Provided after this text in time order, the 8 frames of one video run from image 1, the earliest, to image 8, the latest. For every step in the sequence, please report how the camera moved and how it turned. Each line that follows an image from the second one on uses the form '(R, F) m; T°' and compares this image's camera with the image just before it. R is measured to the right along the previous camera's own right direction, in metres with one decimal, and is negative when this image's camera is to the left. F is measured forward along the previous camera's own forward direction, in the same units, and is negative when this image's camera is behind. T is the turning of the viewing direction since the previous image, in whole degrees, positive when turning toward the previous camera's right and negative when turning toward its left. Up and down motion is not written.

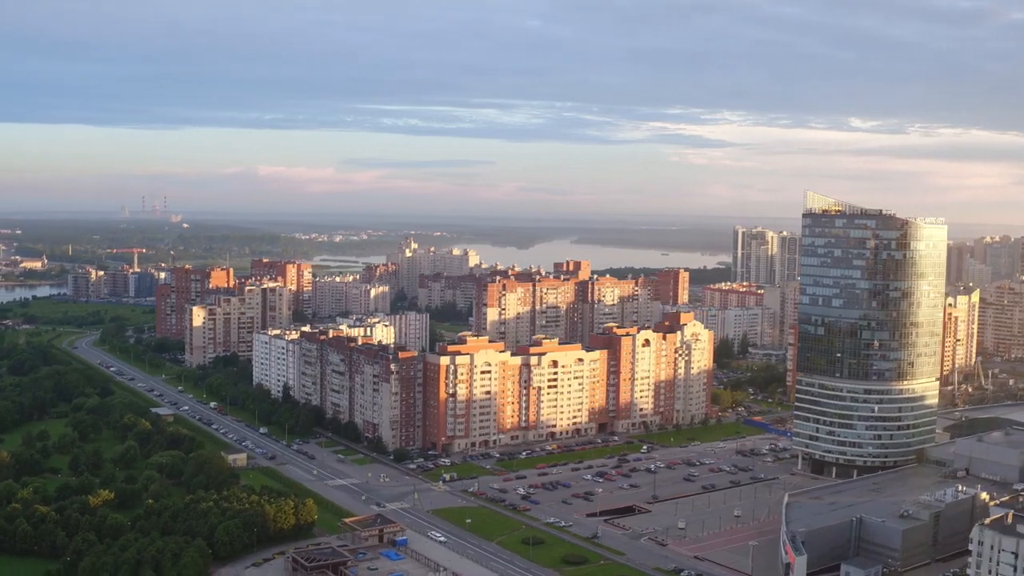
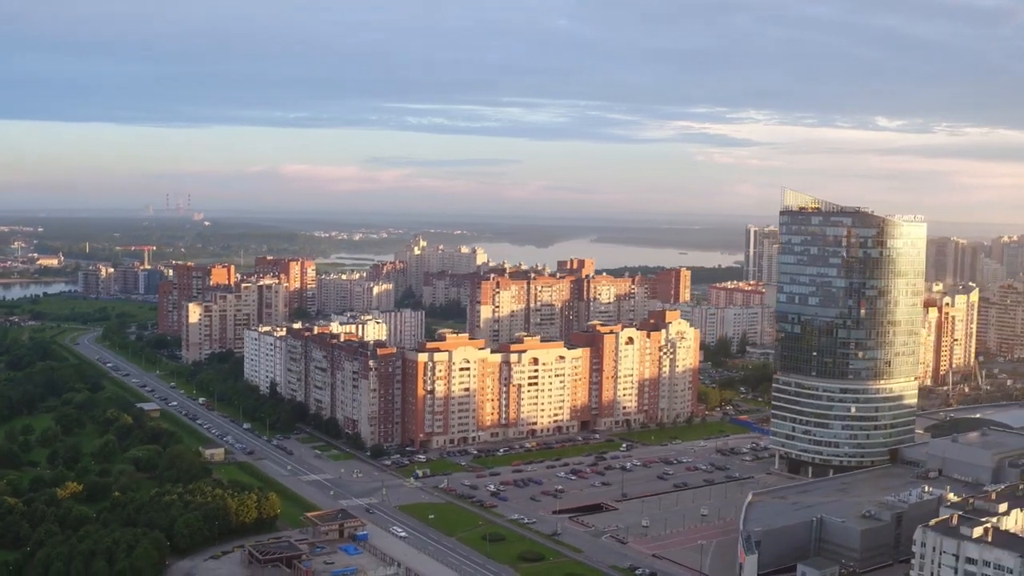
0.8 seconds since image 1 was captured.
(+1.3, 0.0) m; -2°
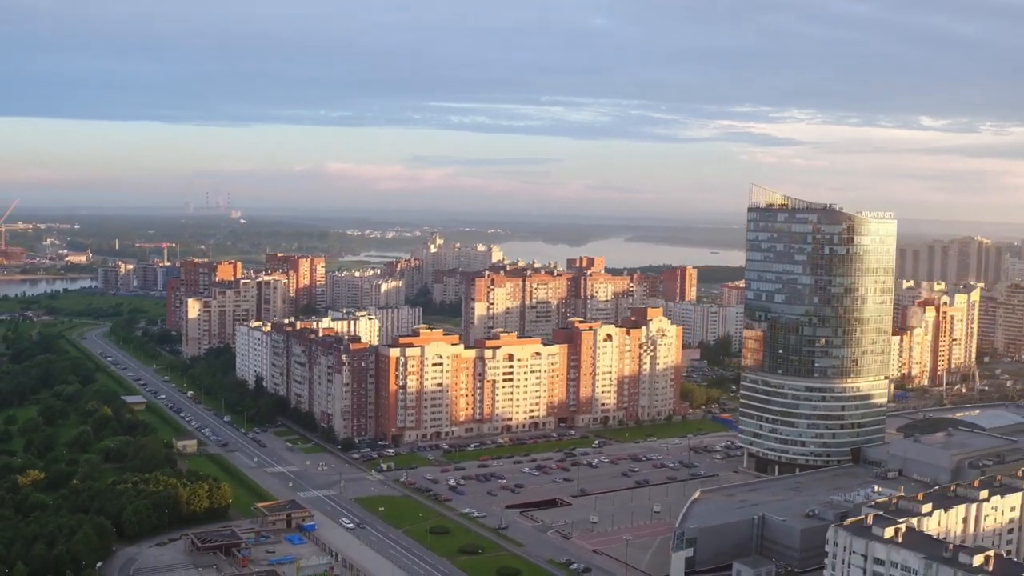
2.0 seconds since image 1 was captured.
(+1.9, -0.1) m; -3°
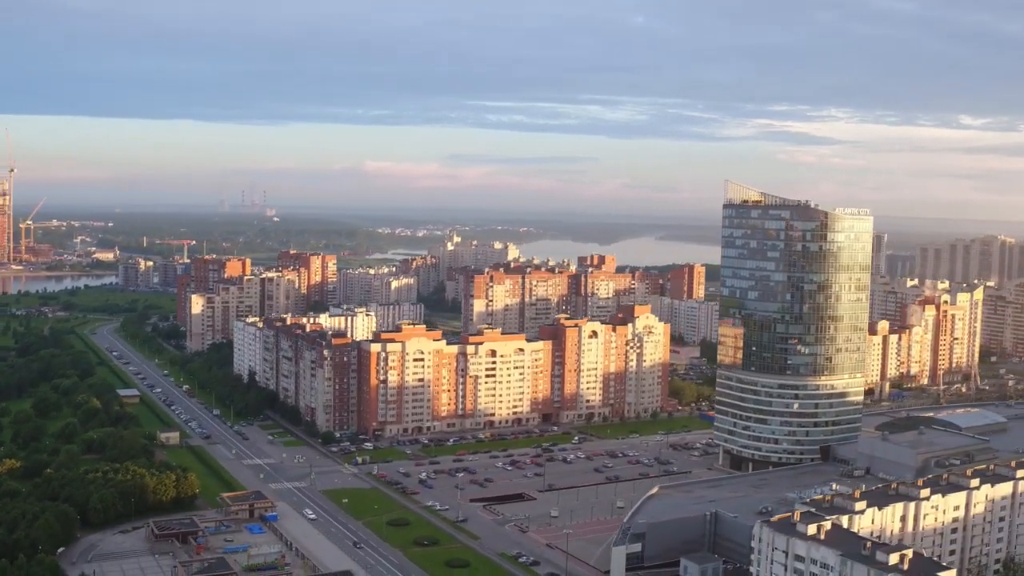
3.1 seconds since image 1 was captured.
(+1.6, -0.1) m; -2°
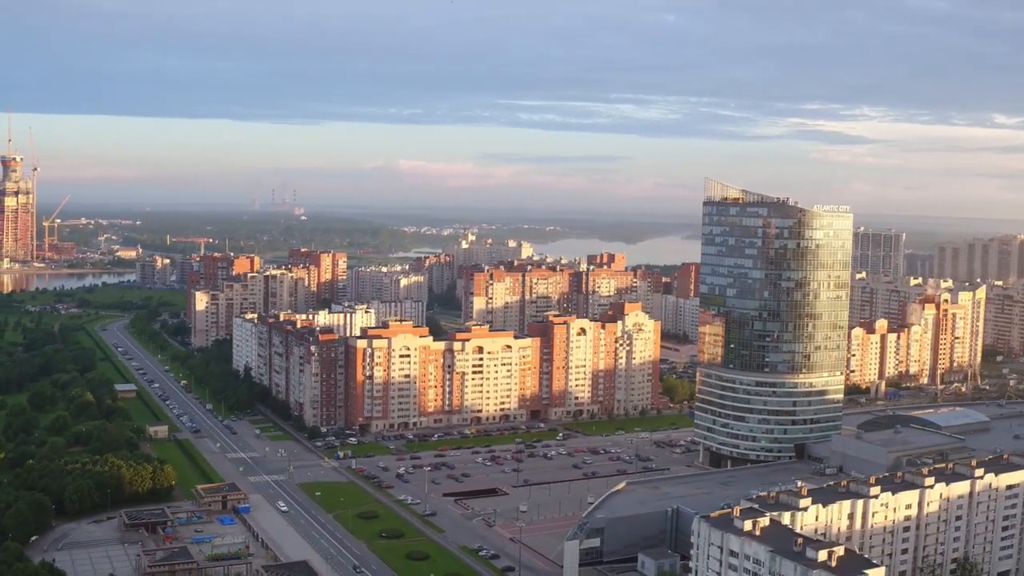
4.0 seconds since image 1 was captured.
(+1.3, -0.1) m; -2°
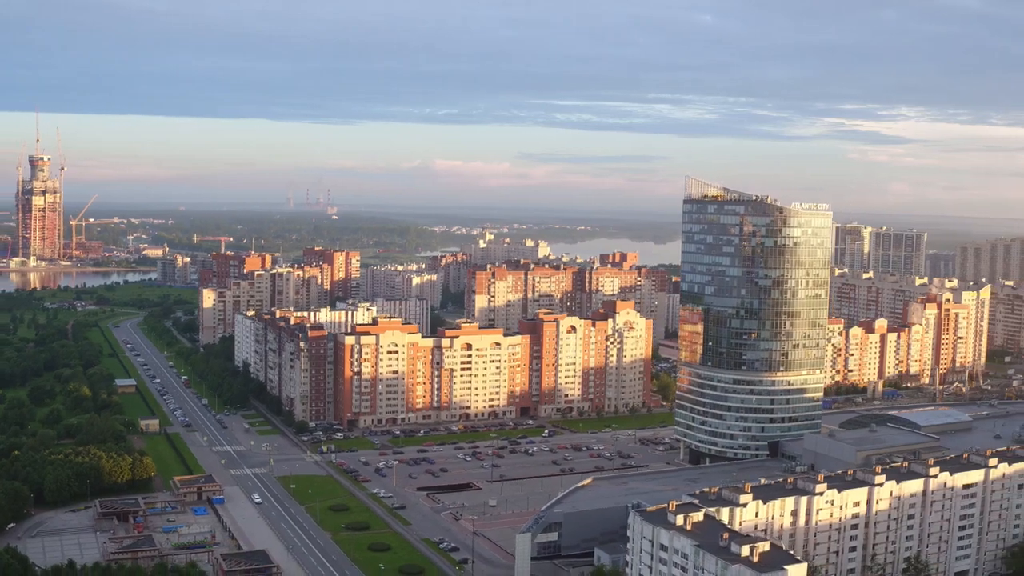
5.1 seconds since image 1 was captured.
(+1.4, -0.2) m; -2°
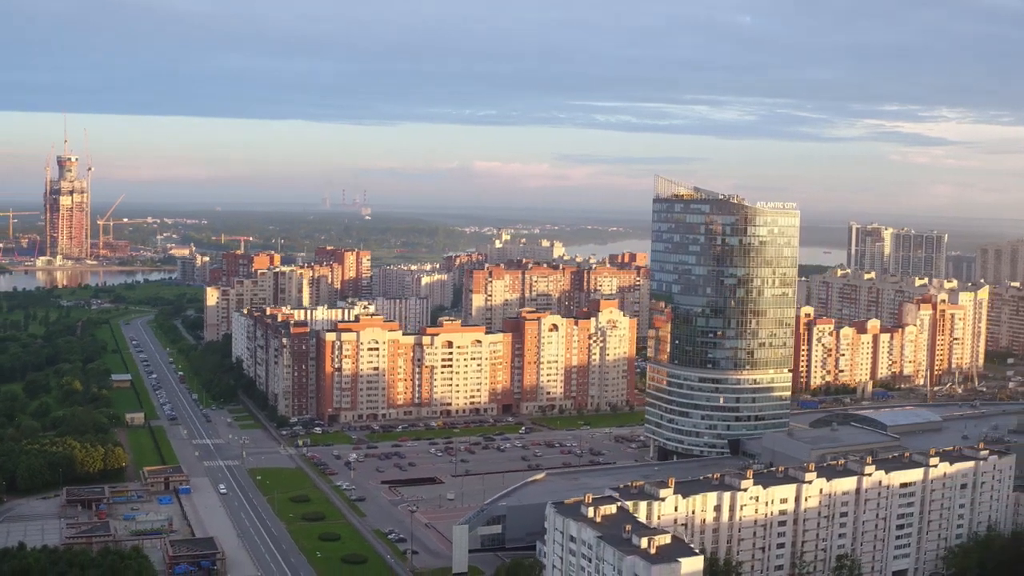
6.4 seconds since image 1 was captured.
(+1.8, -0.3) m; -2°
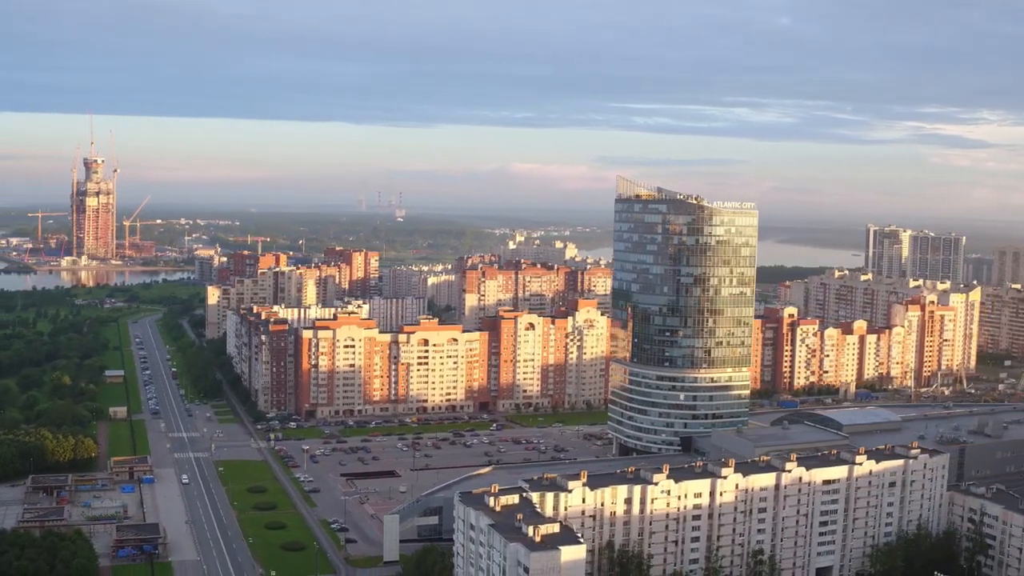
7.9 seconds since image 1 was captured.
(+2.0, -0.4) m; -2°
